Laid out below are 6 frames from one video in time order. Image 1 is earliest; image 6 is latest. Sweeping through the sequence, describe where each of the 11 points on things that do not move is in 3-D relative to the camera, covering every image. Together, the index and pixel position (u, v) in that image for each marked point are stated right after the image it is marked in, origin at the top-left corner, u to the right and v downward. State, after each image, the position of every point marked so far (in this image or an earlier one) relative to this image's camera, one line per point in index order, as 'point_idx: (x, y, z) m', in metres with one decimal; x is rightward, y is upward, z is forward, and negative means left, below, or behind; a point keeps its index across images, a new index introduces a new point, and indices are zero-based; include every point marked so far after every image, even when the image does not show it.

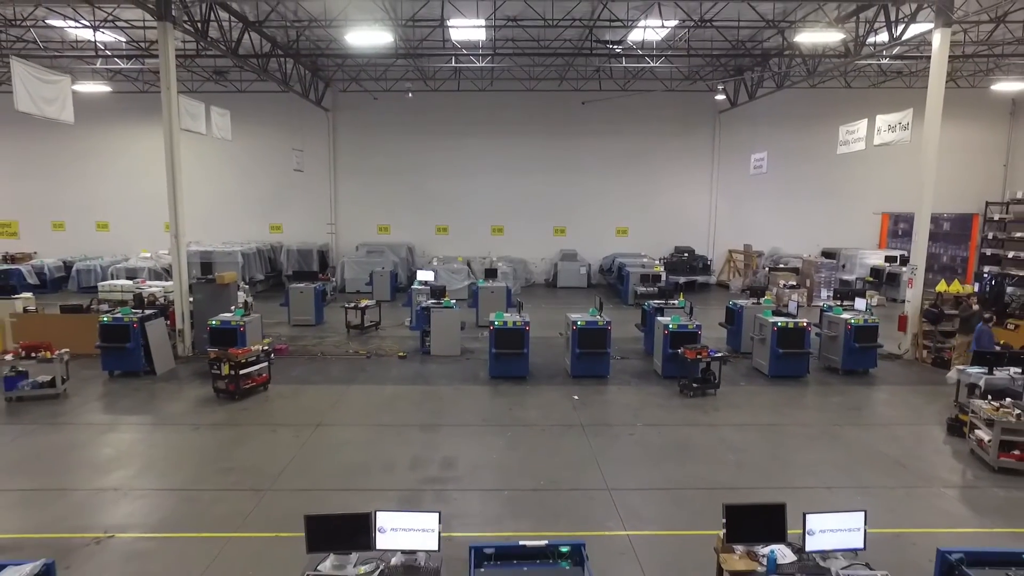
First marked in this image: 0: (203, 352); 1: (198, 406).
0: (-6.3, -1.3, +11.0) m
1: (-5.0, -1.9, +8.6) m
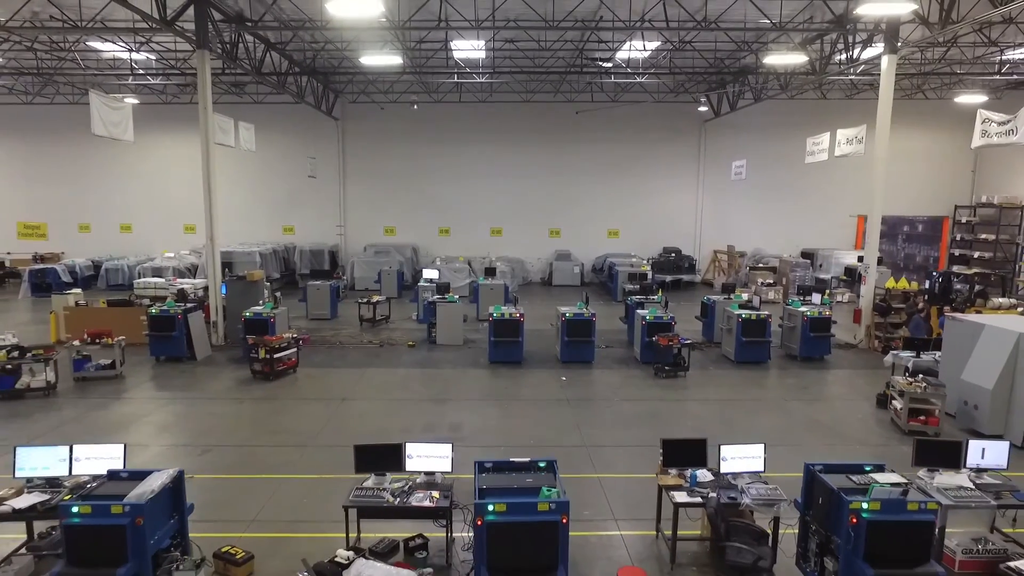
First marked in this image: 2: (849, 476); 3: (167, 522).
0: (-6.4, -1.2, +12.4) m
1: (-5.1, -1.8, +10.0) m
2: (+2.8, -1.6, +4.5) m
3: (-2.9, -1.9, +4.5) m
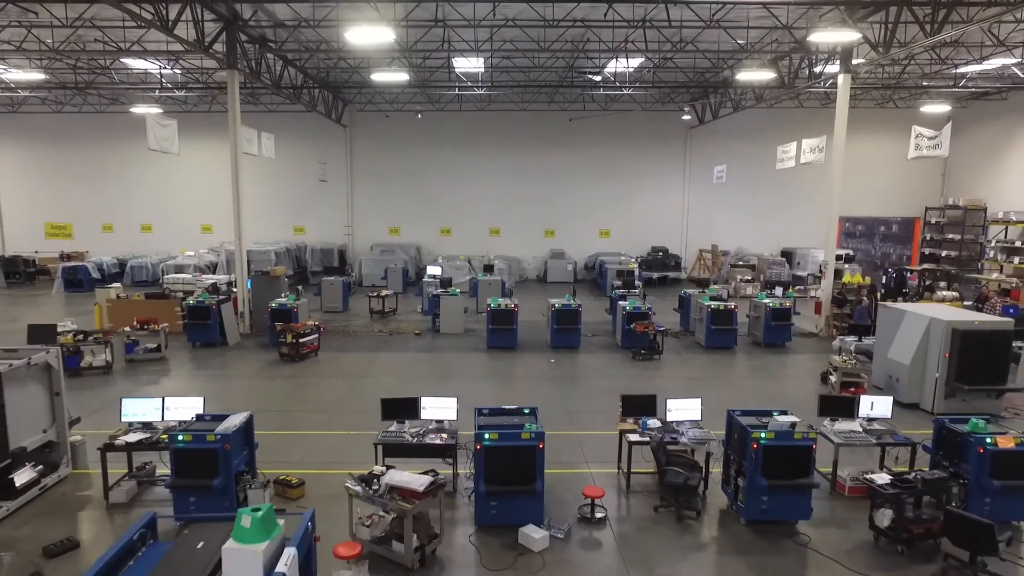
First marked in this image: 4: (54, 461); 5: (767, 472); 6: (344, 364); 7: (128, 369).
0: (-6.5, -1.1, +13.8) m
1: (-5.2, -1.6, +11.5) m
2: (+2.7, -1.4, +6.0) m
3: (-2.9, -1.8, +5.9) m
4: (-5.4, -2.1, +6.4) m
5: (+2.6, -1.9, +5.5) m
6: (-3.6, -1.6, +11.5) m
7: (-7.8, -1.7, +10.9) m
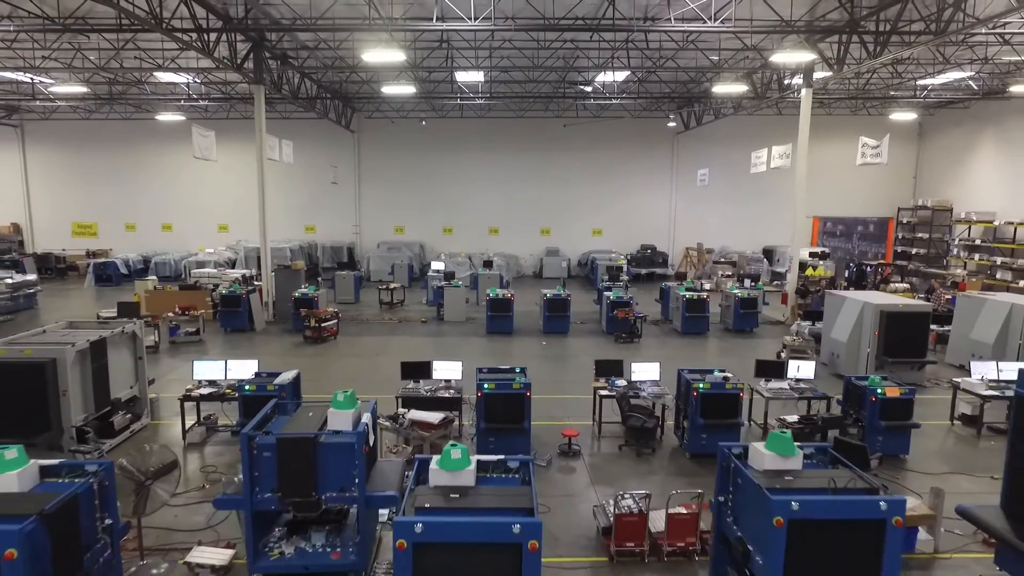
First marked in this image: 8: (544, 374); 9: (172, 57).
0: (-6.6, -0.8, +15.4) m
1: (-5.3, -1.4, +13.0) m
2: (+2.6, -1.2, +7.5) m
3: (-3.0, -1.6, +7.4) m
4: (-5.5, -1.8, +8.0) m
5: (+2.5, -1.7, +7.1) m
6: (-3.7, -1.4, +13.1) m
7: (-7.9, -1.4, +12.5) m
8: (+0.7, -1.7, +11.0) m
9: (-9.5, +6.5, +15.1) m
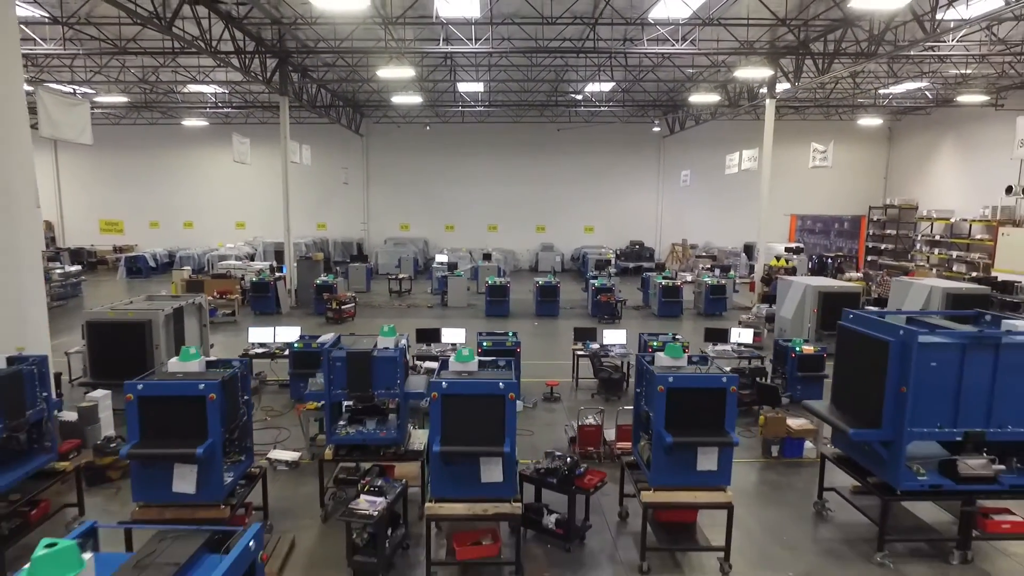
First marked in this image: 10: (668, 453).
0: (-6.7, -0.5, +17.2) m
1: (-5.4, -1.1, +14.9) m
2: (+2.5, -0.9, +9.4) m
3: (-3.1, -1.2, +9.3) m
4: (-5.6, -1.5, +9.8) m
5: (+2.4, -1.3, +8.9) m
6: (-3.8, -1.1, +14.9) m
7: (-8.0, -1.1, +14.3) m
8: (+0.5, -1.4, +12.9) m
9: (-9.7, +6.9, +17.0) m
10: (+1.4, -1.4, +4.7) m
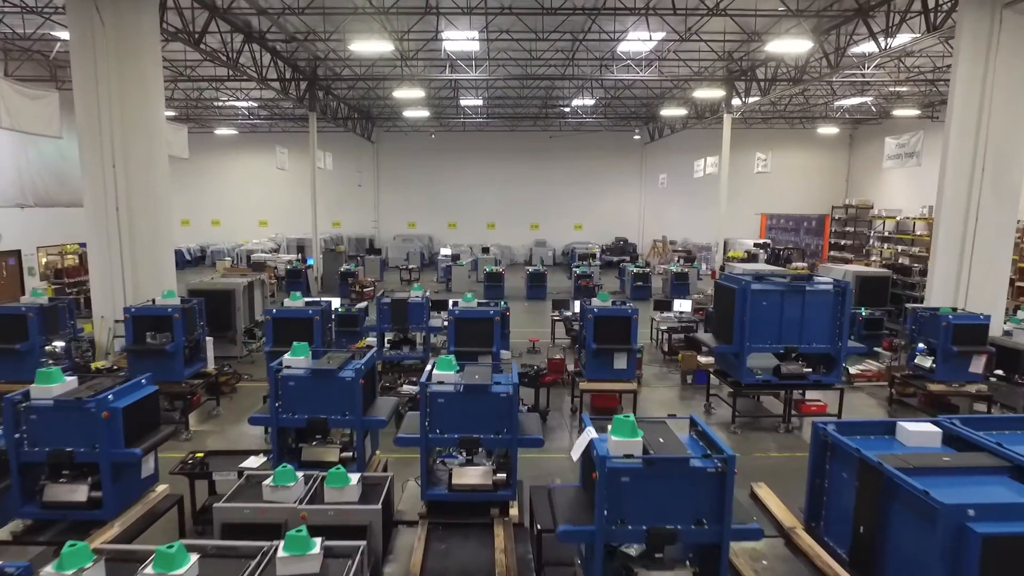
0: (-6.9, 0.0, +20.1) m
1: (-5.6, -0.6, +17.7) m
2: (+2.3, -0.4, +12.2) m
3: (-3.3, -0.8, +12.2) m
4: (-5.8, -1.0, +12.7) m
5: (+2.2, -0.8, +11.8) m
6: (-4.0, -0.6, +17.8) m
7: (-8.2, -0.6, +17.2) m
8: (+0.4, -0.9, +15.8) m
9: (-9.9, +7.3, +19.9) m
10: (+1.2, -1.0, +7.6) m
